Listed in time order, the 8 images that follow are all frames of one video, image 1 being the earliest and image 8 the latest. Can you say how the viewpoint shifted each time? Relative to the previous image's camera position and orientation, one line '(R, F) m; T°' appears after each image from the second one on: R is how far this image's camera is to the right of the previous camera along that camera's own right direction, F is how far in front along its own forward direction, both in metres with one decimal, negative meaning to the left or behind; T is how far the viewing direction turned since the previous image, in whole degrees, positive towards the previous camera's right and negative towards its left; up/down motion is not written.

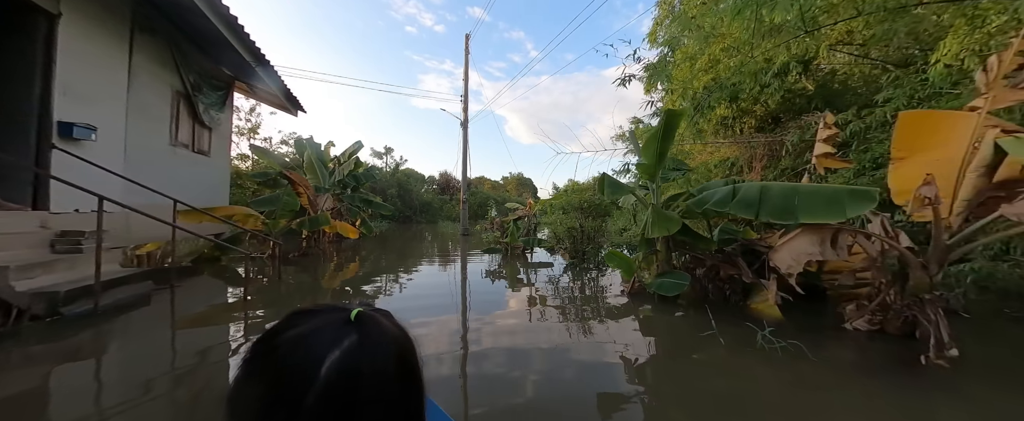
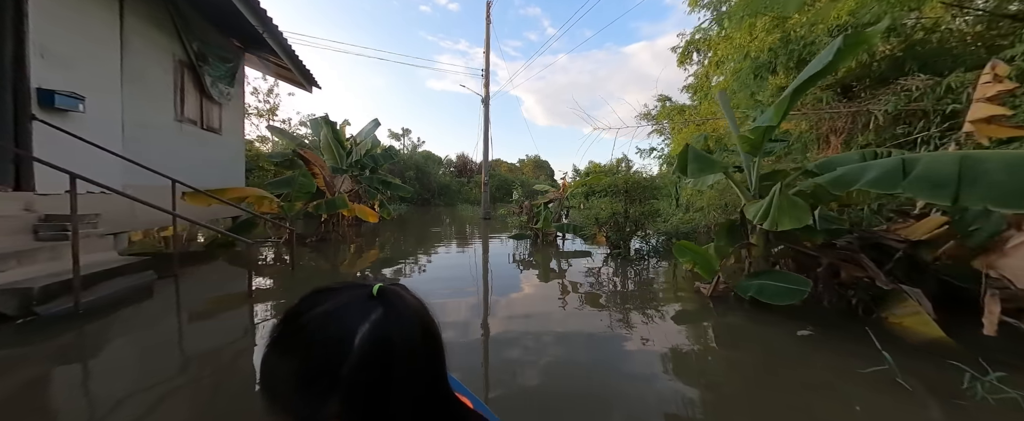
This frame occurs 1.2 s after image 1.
(-0.3, +0.6) m; -3°
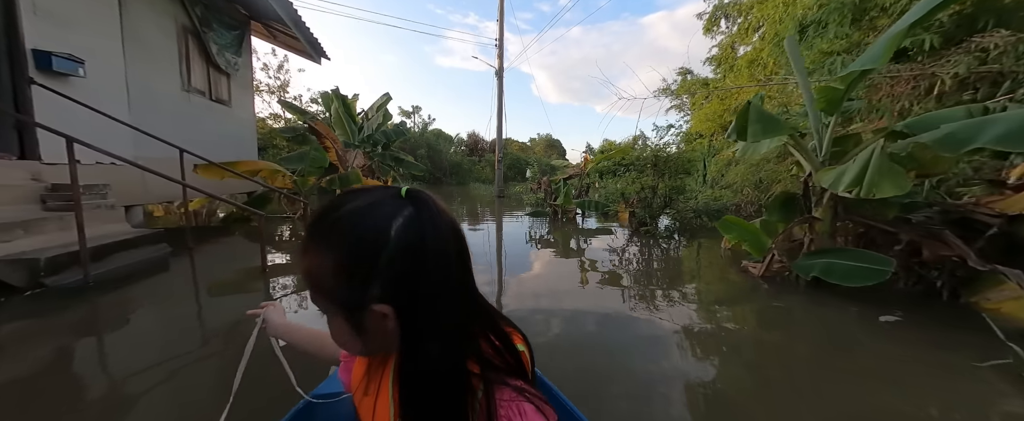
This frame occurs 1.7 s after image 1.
(-0.2, +0.2) m; -2°
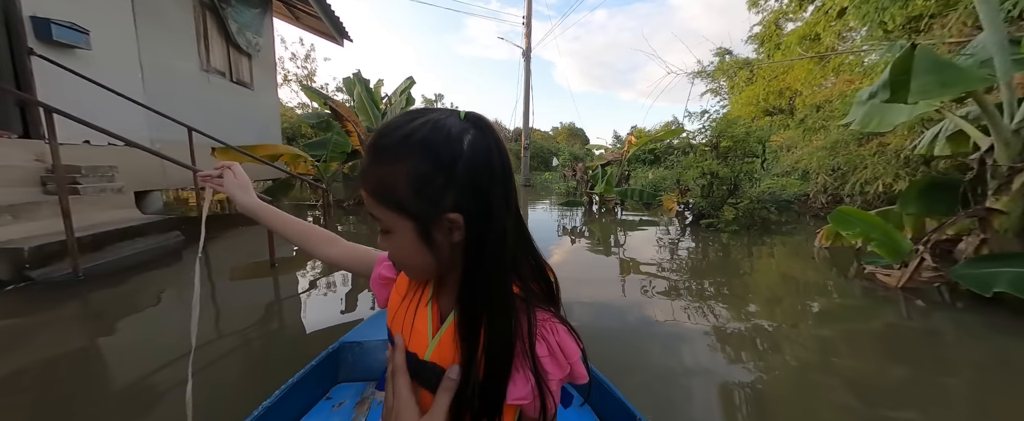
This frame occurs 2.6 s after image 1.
(-0.2, +0.5) m; -4°
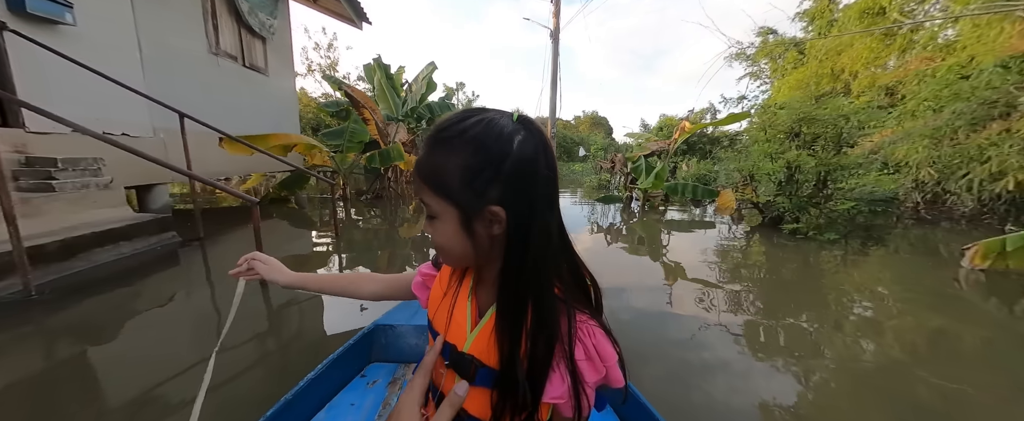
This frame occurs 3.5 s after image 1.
(-0.2, +0.5) m; -4°
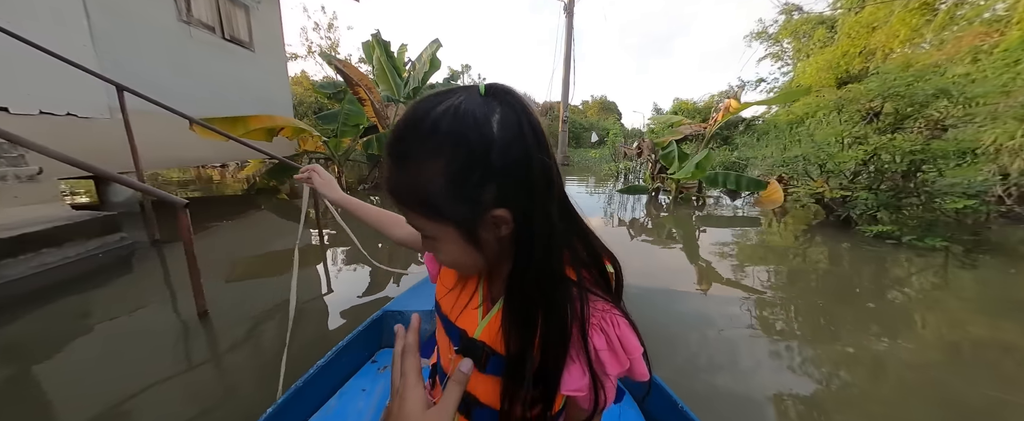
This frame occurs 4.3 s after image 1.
(-0.1, +0.5) m; -1°
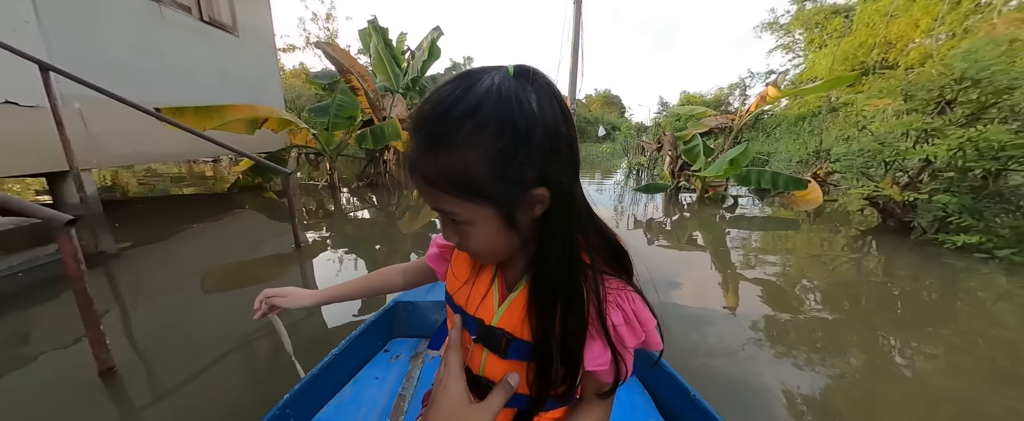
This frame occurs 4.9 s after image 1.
(-0.1, +0.4) m; 0°
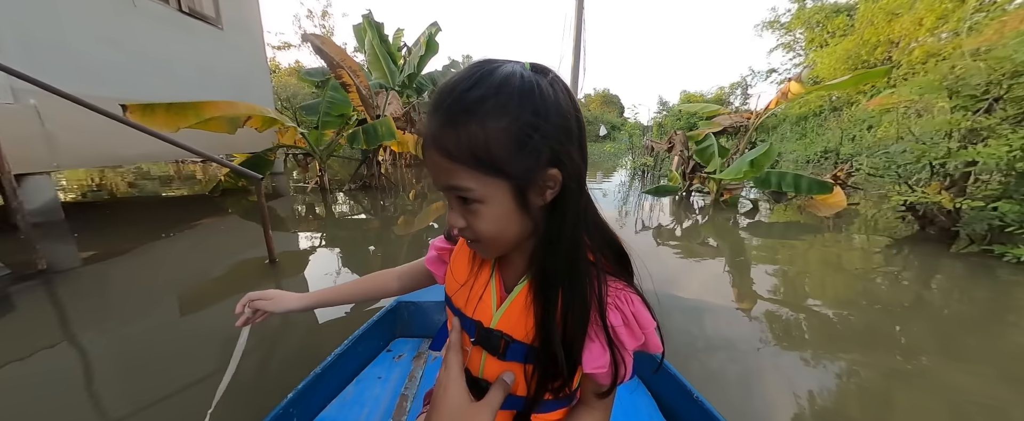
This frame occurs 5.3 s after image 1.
(0.0, +0.2) m; 0°
